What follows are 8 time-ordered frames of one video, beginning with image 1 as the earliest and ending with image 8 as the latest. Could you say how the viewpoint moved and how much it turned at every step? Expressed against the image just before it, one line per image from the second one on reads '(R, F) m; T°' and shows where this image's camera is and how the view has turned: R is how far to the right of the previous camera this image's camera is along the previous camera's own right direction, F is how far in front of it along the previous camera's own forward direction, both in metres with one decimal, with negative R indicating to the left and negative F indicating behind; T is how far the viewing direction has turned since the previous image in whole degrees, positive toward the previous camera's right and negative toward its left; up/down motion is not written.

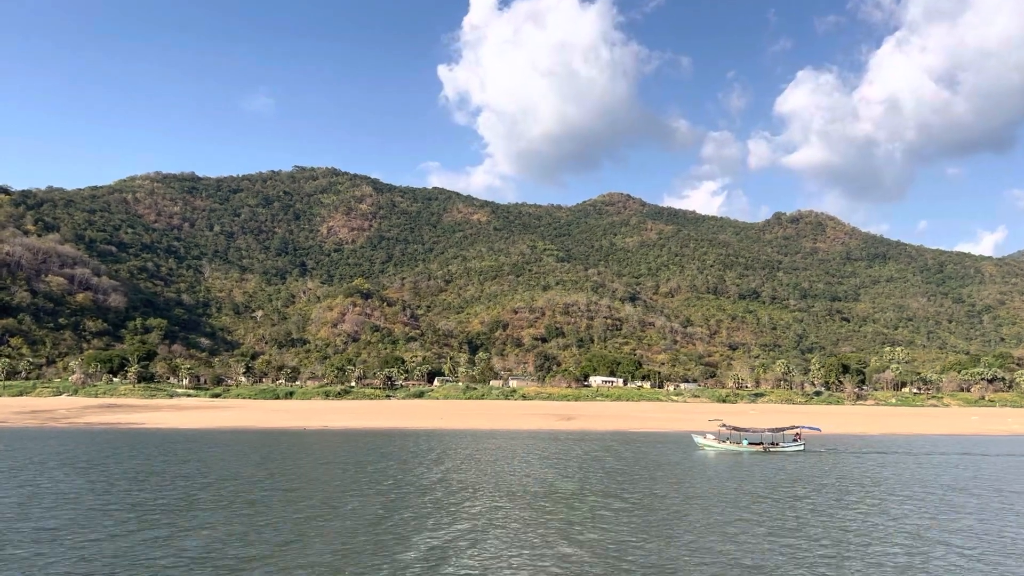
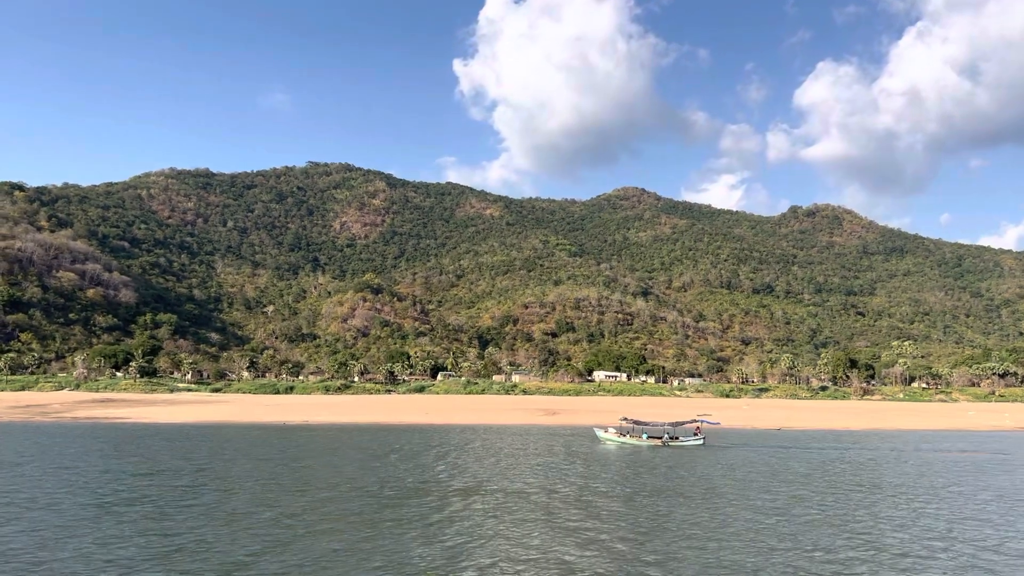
(+1.9, +0.6) m; -1°
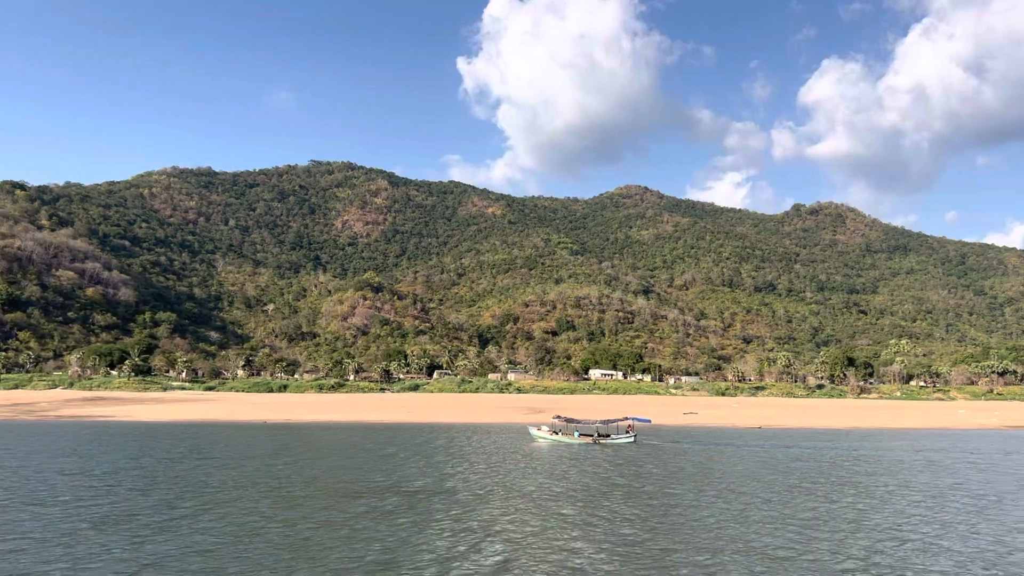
(+1.3, +0.2) m; 0°
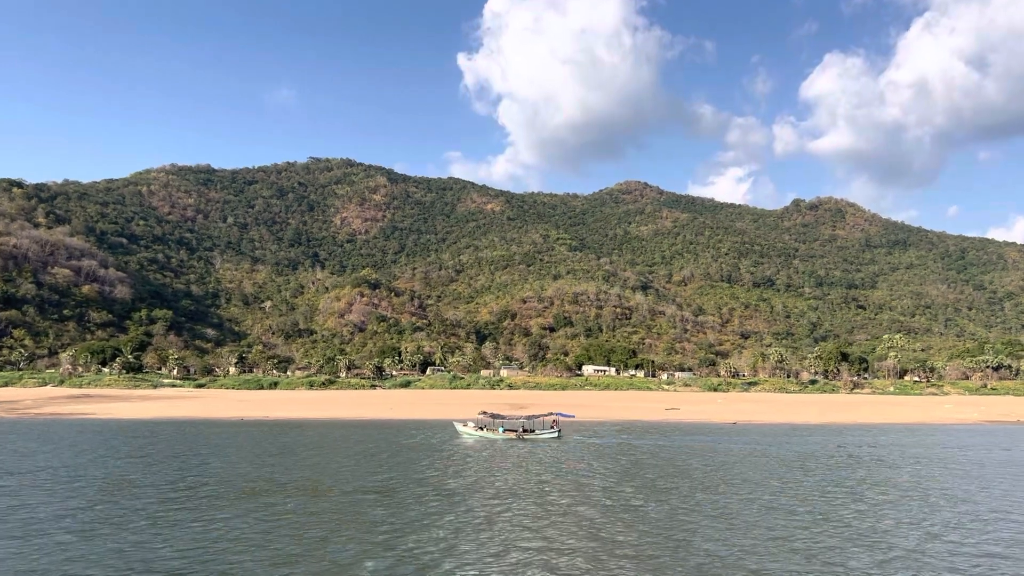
(+1.3, 0.0) m; 0°
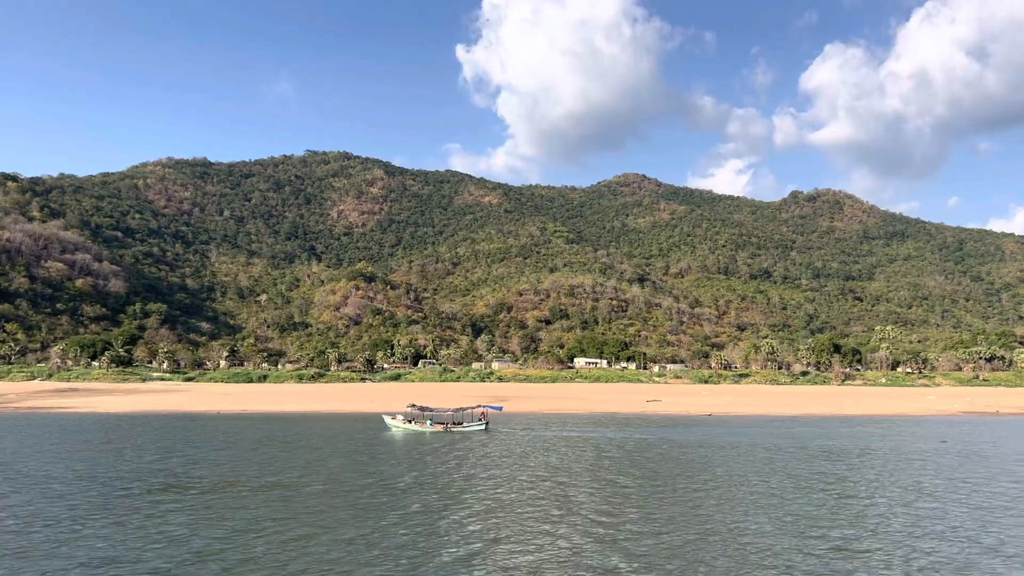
(+1.3, +0.1) m; 0°
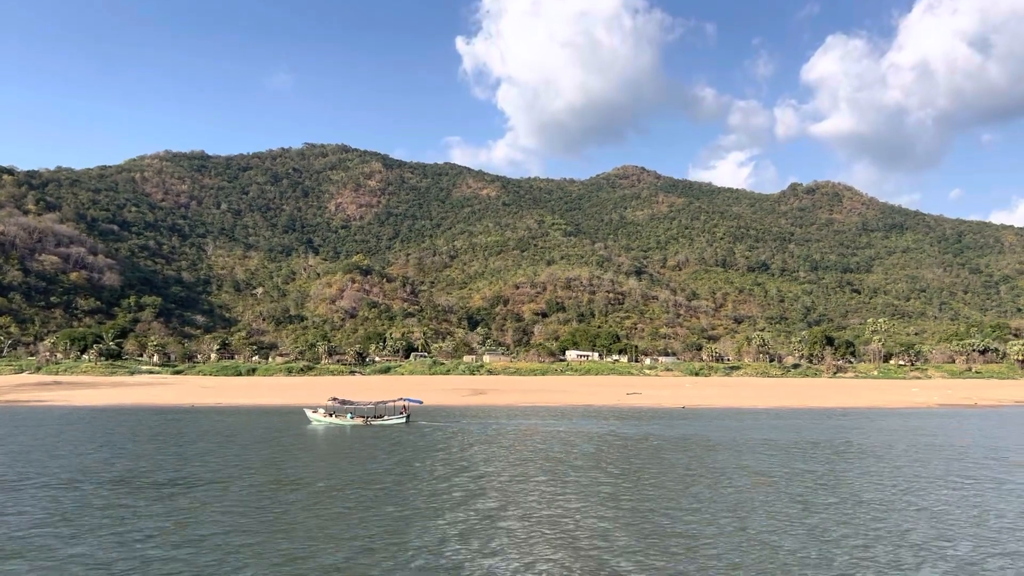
(+1.4, +0.1) m; 0°
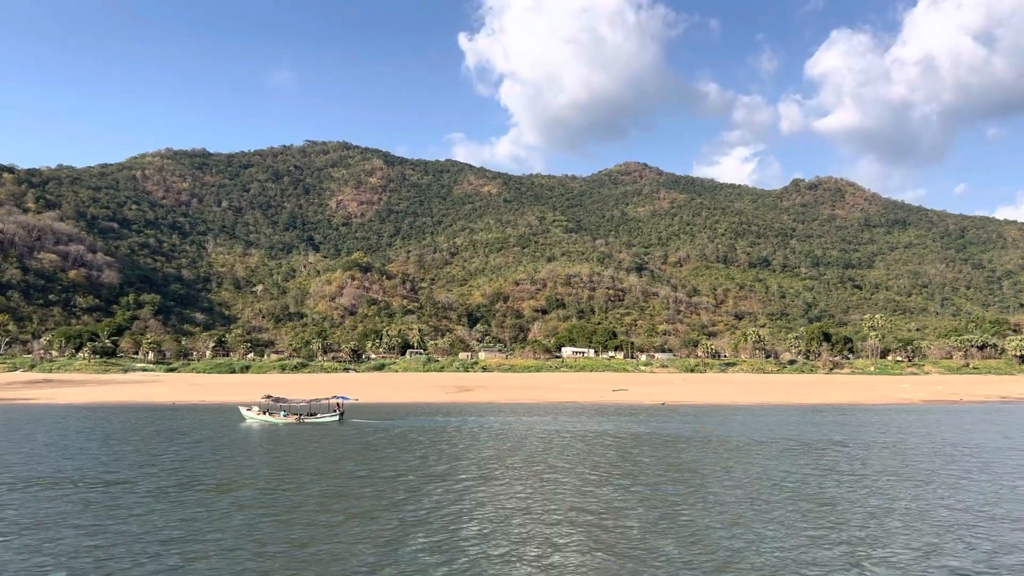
(+1.2, +0.1) m; 0°
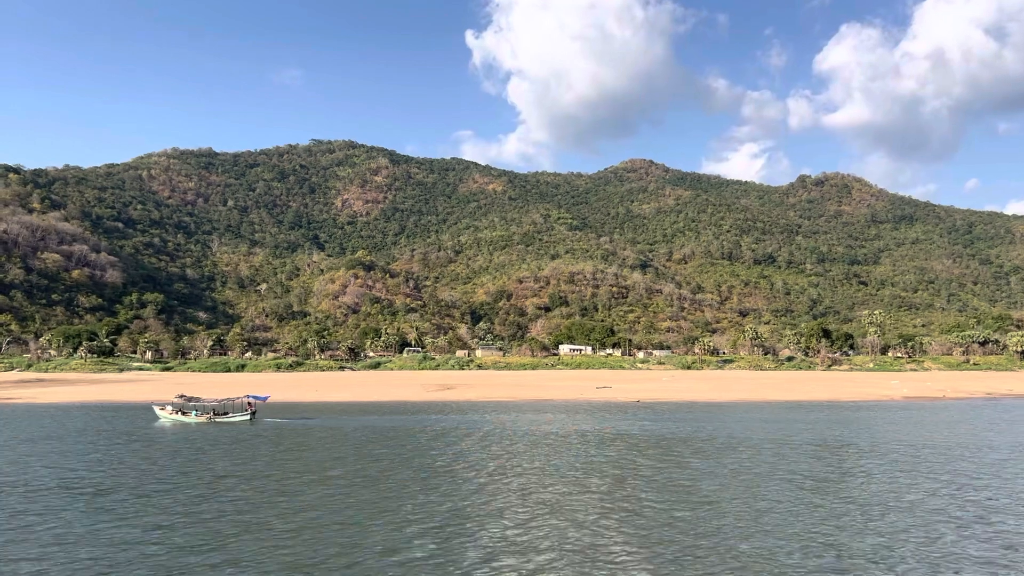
(+1.6, +0.1) m; -1°
